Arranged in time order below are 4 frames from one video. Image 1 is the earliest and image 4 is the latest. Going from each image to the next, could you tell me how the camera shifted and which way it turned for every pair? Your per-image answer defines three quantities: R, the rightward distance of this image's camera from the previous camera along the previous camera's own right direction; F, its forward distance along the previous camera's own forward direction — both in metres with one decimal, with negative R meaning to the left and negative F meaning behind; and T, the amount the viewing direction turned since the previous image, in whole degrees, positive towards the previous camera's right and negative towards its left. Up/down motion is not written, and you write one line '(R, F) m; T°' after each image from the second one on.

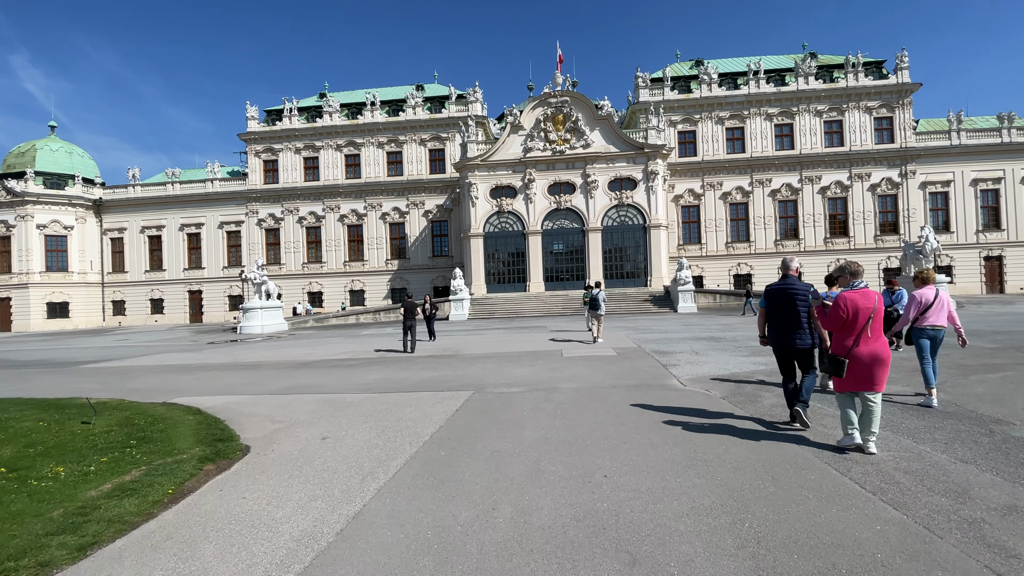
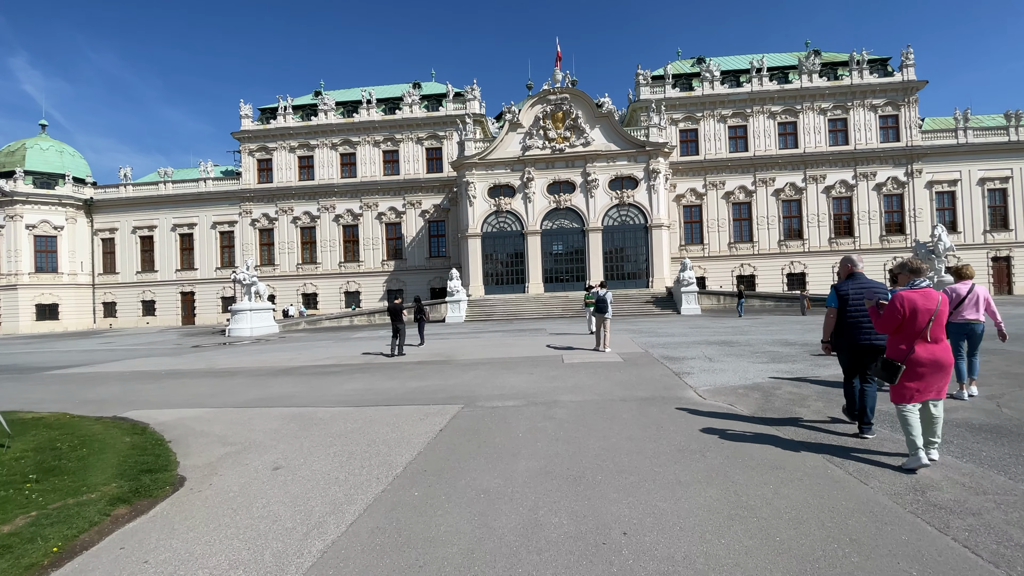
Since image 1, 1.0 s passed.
(+0.1, +1.0) m; 0°
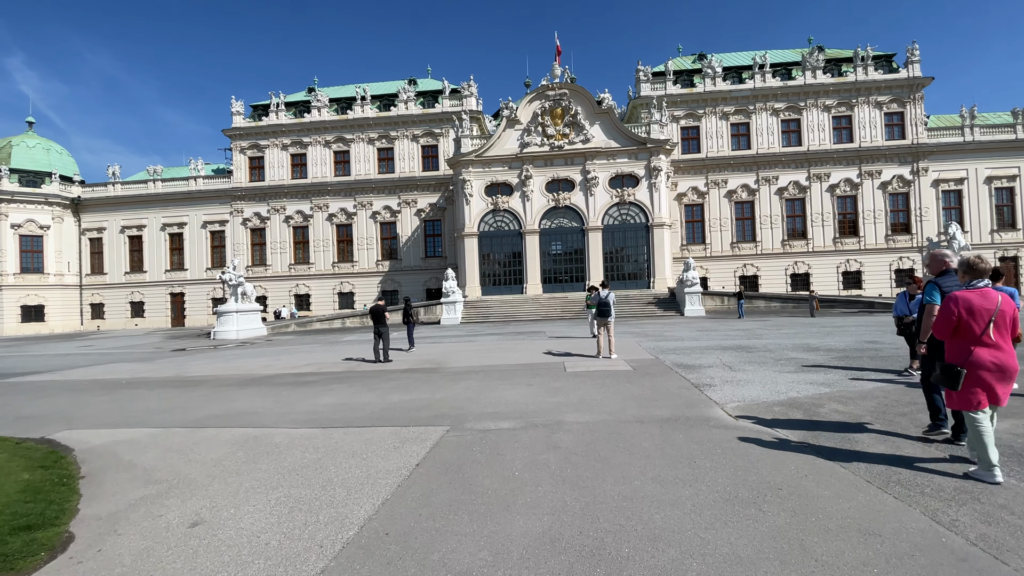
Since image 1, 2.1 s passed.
(0.0, +1.1) m; 0°
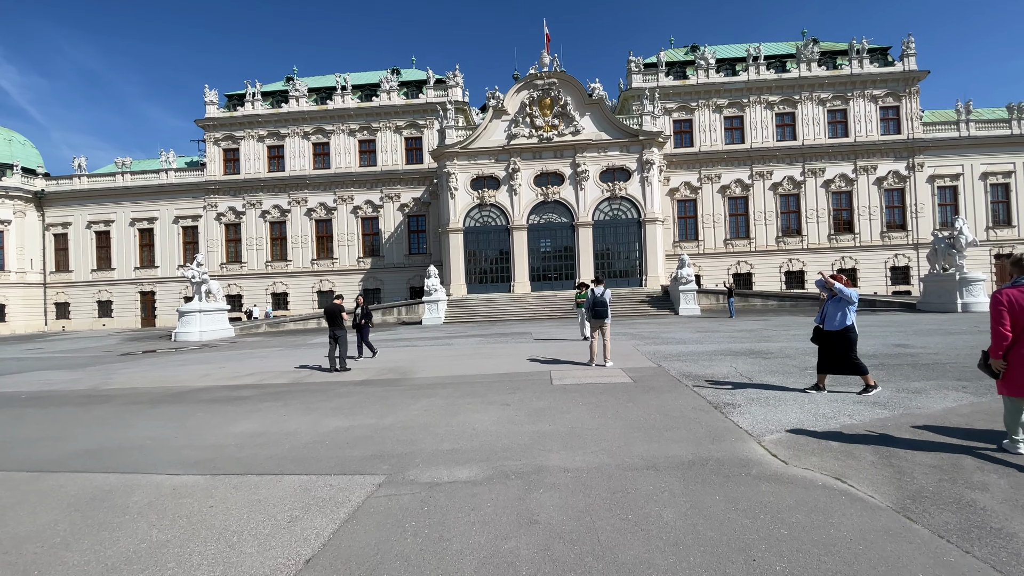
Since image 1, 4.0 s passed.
(+0.2, +1.6) m; +1°
